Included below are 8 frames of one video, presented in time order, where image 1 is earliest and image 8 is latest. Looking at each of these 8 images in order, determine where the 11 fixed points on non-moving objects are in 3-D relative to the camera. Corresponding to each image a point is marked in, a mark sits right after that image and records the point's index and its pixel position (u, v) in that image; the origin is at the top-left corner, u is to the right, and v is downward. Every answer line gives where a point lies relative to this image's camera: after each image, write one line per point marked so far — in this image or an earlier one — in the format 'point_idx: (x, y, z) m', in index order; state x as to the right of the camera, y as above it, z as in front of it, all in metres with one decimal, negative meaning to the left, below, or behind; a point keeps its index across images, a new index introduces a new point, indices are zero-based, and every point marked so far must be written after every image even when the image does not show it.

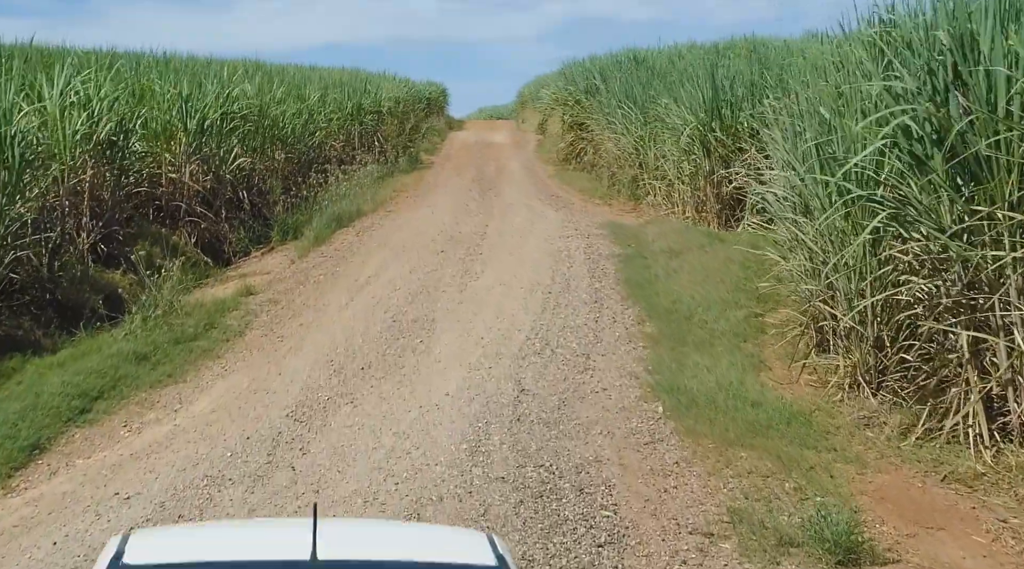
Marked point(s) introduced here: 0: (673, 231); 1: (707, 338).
0: (+2.1, +0.7, +14.2) m
1: (+1.7, -0.5, +9.3) m
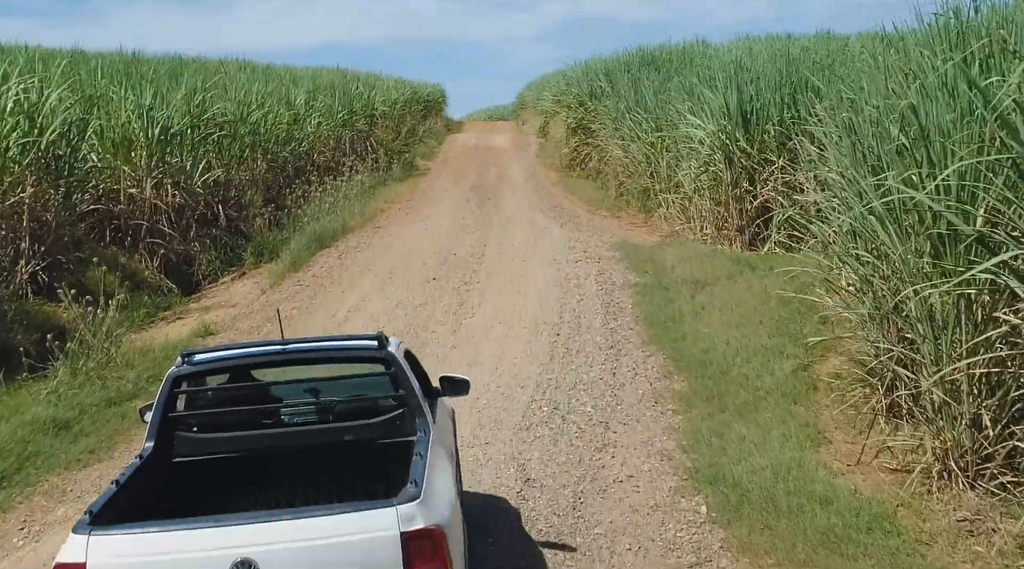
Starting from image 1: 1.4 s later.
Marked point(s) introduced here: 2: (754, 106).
0: (+2.1, +0.4, +12.5) m
1: (+1.7, -0.8, +7.7) m
2: (+3.5, +2.5, +15.2) m
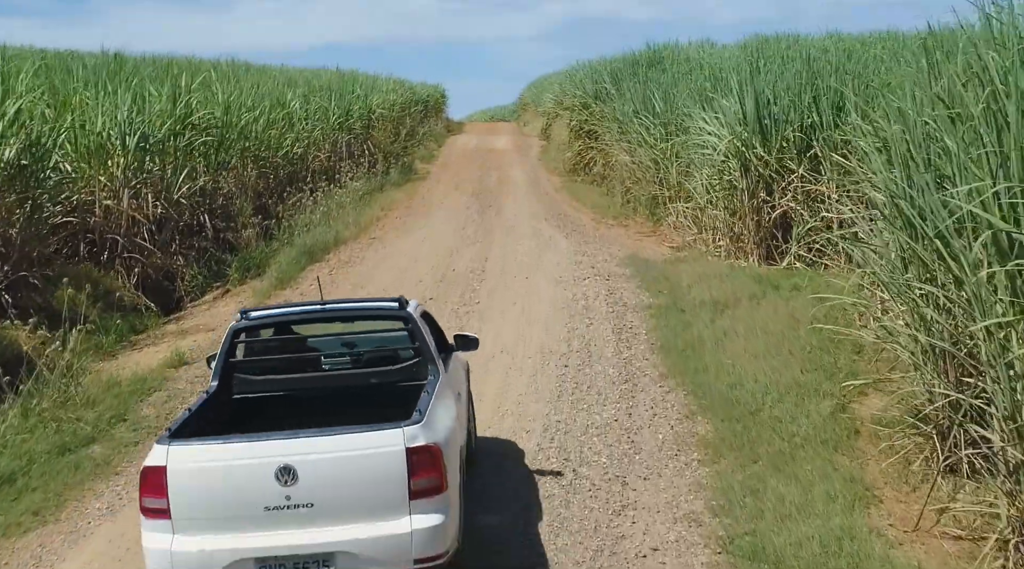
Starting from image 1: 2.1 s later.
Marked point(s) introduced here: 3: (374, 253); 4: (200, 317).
0: (+2.2, +0.2, +11.6) m
1: (+1.7, -1.0, +6.8) m
2: (+3.5, +2.3, +14.3) m
3: (-1.9, +0.4, +14.6) m
4: (-3.3, -0.3, +11.3) m
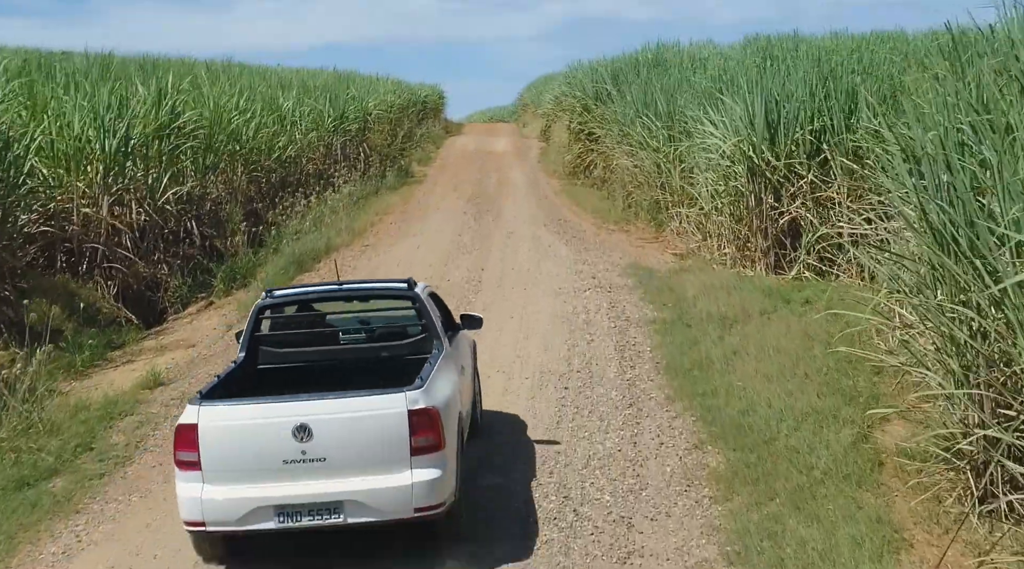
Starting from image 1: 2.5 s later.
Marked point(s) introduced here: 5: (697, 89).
0: (+2.1, 0.0, +11.1) m
1: (+1.7, -1.2, +6.2) m
2: (+3.5, +2.2, +13.8) m
3: (-1.9, +0.3, +14.1) m
4: (-3.3, -0.5, +10.7) m
5: (+3.0, +3.2, +17.5) m
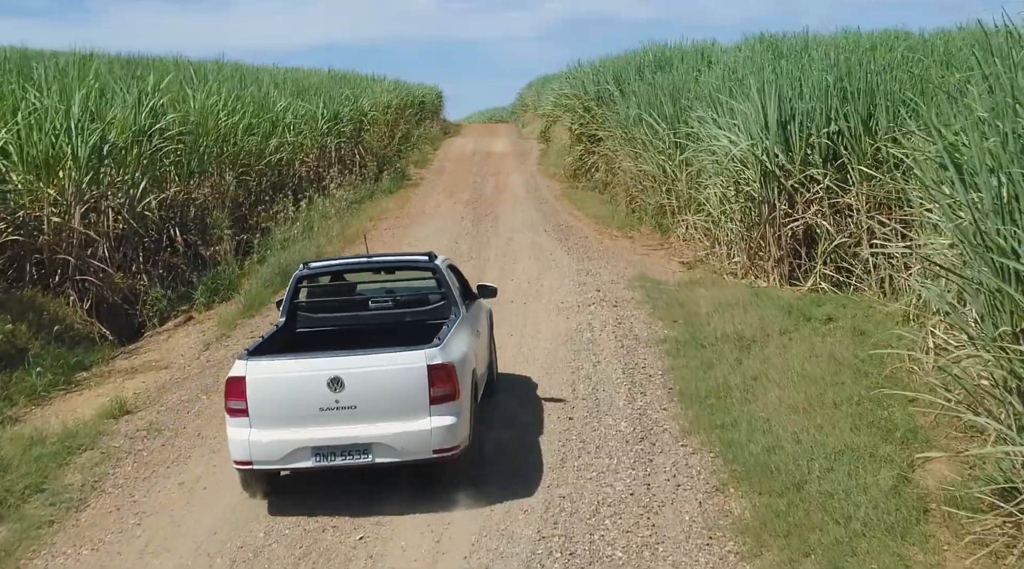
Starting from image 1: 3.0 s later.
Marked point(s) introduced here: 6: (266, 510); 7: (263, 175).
0: (+2.1, -0.1, +10.4) m
1: (+1.7, -1.3, +5.5) m
2: (+3.5, +2.0, +13.0) m
3: (-1.9, +0.2, +13.3) m
4: (-3.3, -0.6, +10.0) m
5: (+3.0, +3.0, +16.7) m
6: (-1.4, -1.3, +6.3) m
7: (-4.1, +1.8, +17.7) m
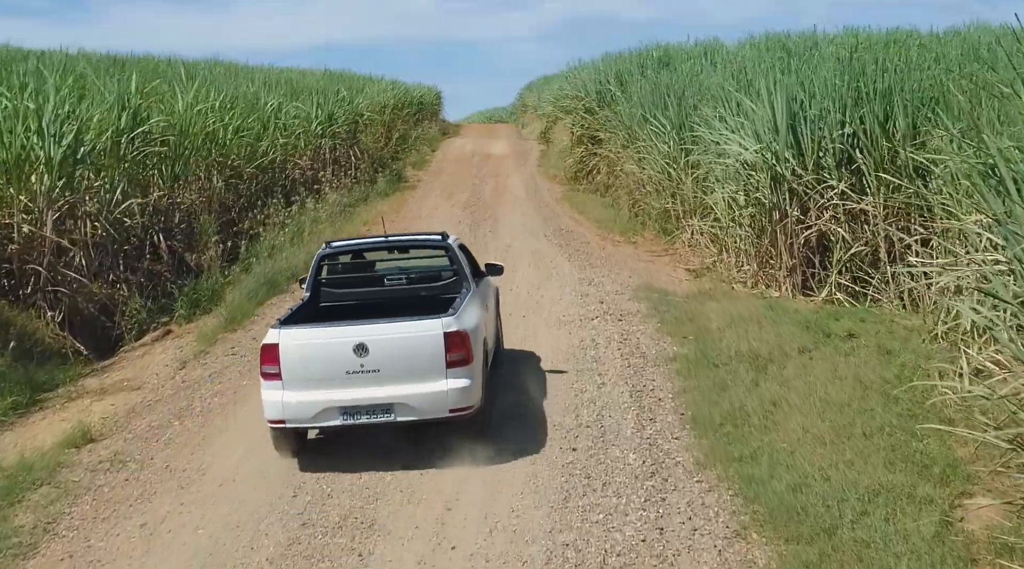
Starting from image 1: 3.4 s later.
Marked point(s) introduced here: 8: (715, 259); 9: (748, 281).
0: (+2.1, -0.2, +9.7) m
1: (+1.7, -1.4, +4.8) m
2: (+3.4, +1.9, +12.4) m
3: (-1.9, 0.0, +12.7) m
4: (-3.3, -0.7, +9.3) m
5: (+3.0, +2.9, +16.1) m
6: (-1.5, -1.4, +5.7) m
7: (-4.1, +1.7, +17.0) m
8: (+2.7, +0.4, +14.3) m
9: (+2.9, 0.0, +13.2) m
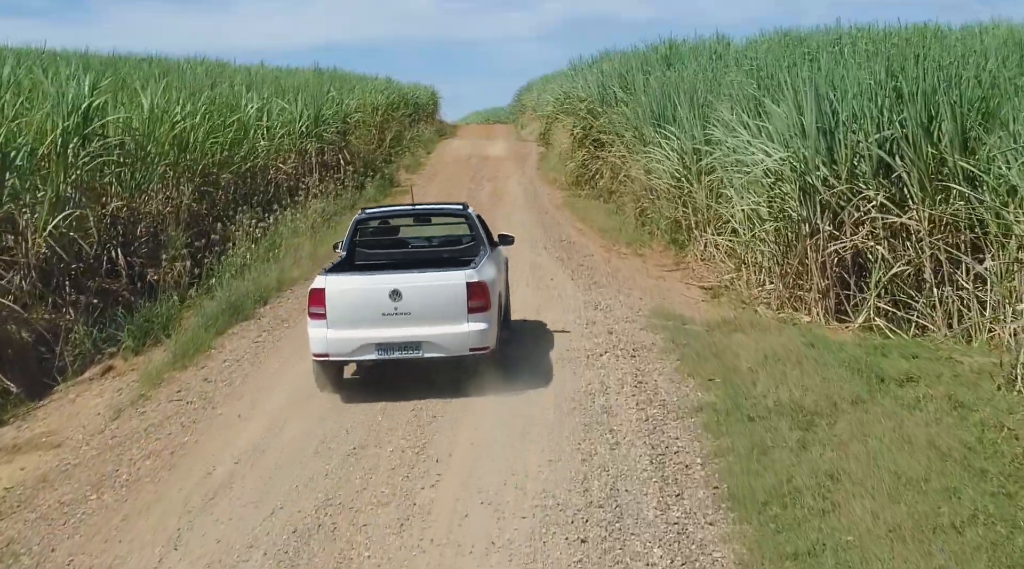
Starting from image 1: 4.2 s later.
0: (+2.1, -0.5, +8.3) m
1: (+1.7, -1.7, +3.4) m
2: (+3.4, +1.7, +11.0) m
3: (-2.0, -0.2, +11.3) m
4: (-3.4, -1.0, +7.9) m
5: (+3.0, +2.6, +14.7) m
6: (-1.5, -1.7, +4.3) m
7: (-4.2, +1.5, +15.6) m
8: (+2.7, +0.1, +12.9) m
9: (+2.9, -0.2, +11.8) m
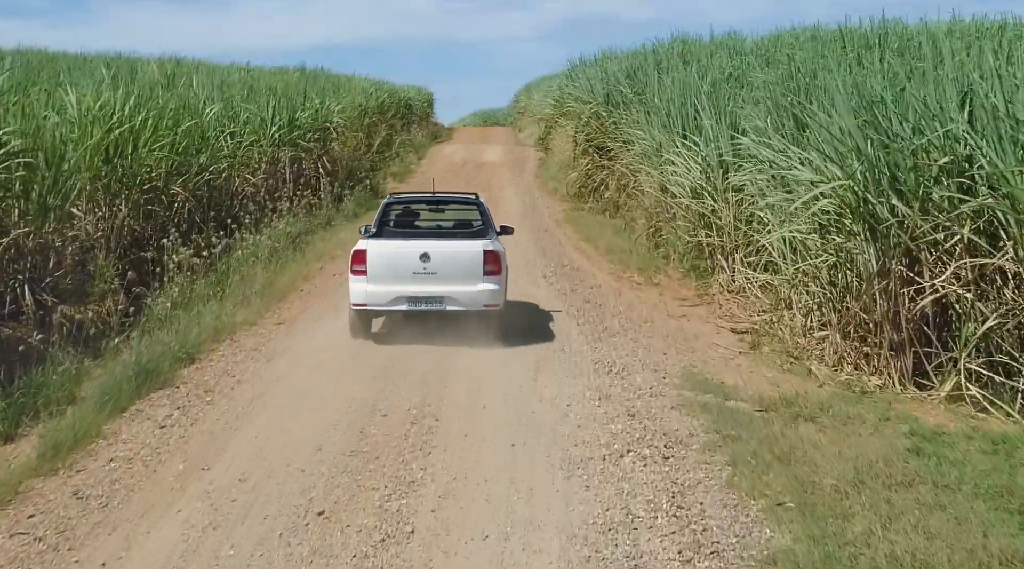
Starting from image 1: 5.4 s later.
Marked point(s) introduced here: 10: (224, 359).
0: (+2.0, -0.9, +6.0) m
1: (+1.6, -2.1, +1.1) m
2: (+3.3, +1.2, +8.7) m
3: (-2.1, -0.6, +9.0) m
4: (-3.5, -1.4, +5.6) m
5: (+2.9, +2.2, +12.4) m
6: (-1.6, -2.1, +1.9) m
7: (-4.2, +1.0, +13.3) m
8: (+2.6, -0.3, +10.6) m
9: (+2.8, -0.6, +9.5) m
10: (-2.4, -0.6, +8.9) m
